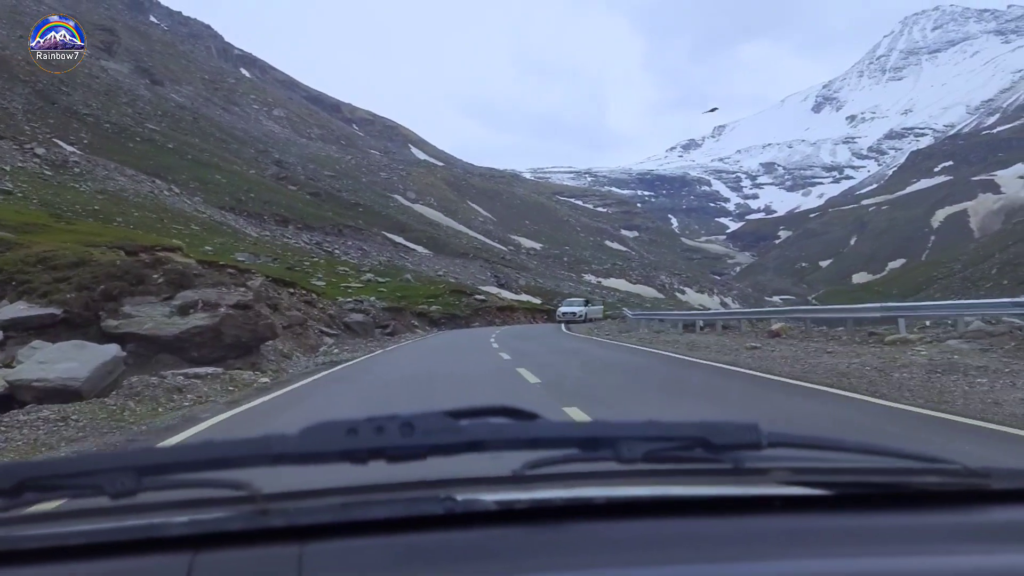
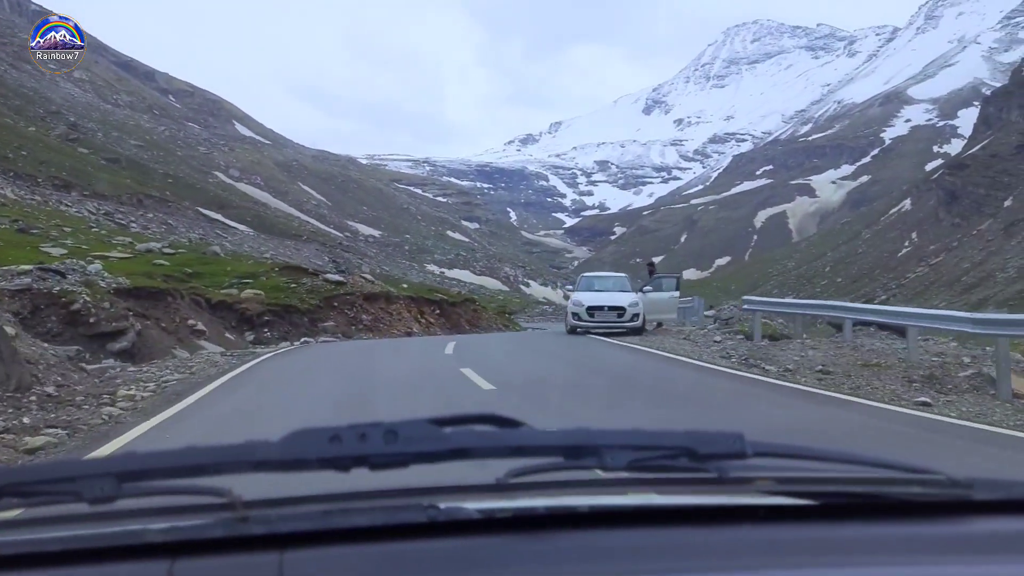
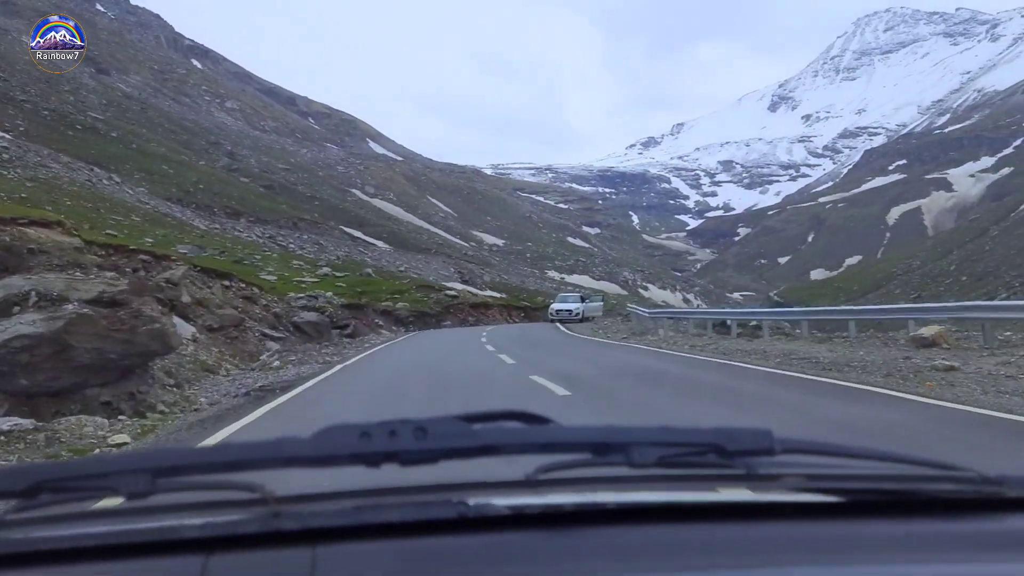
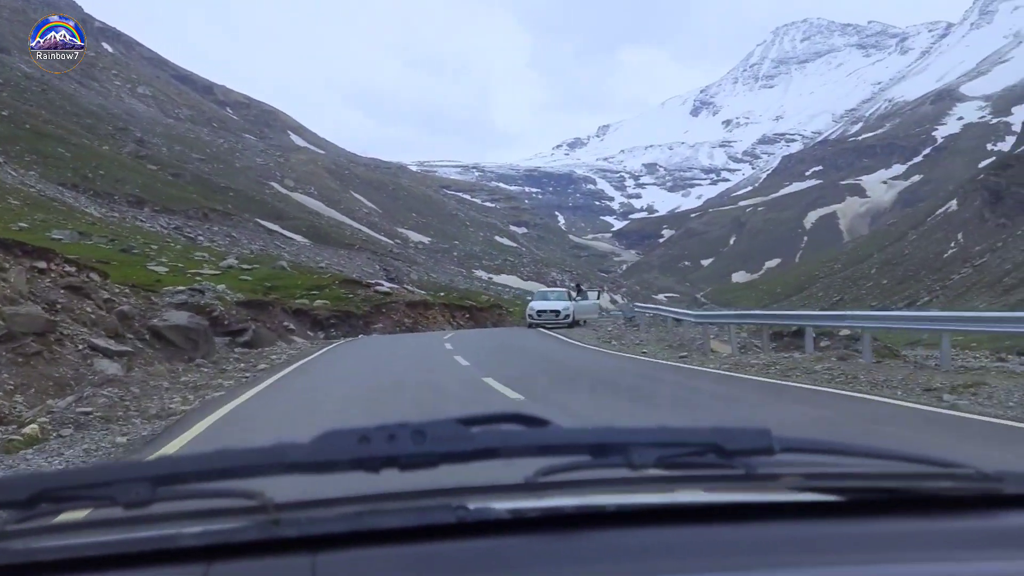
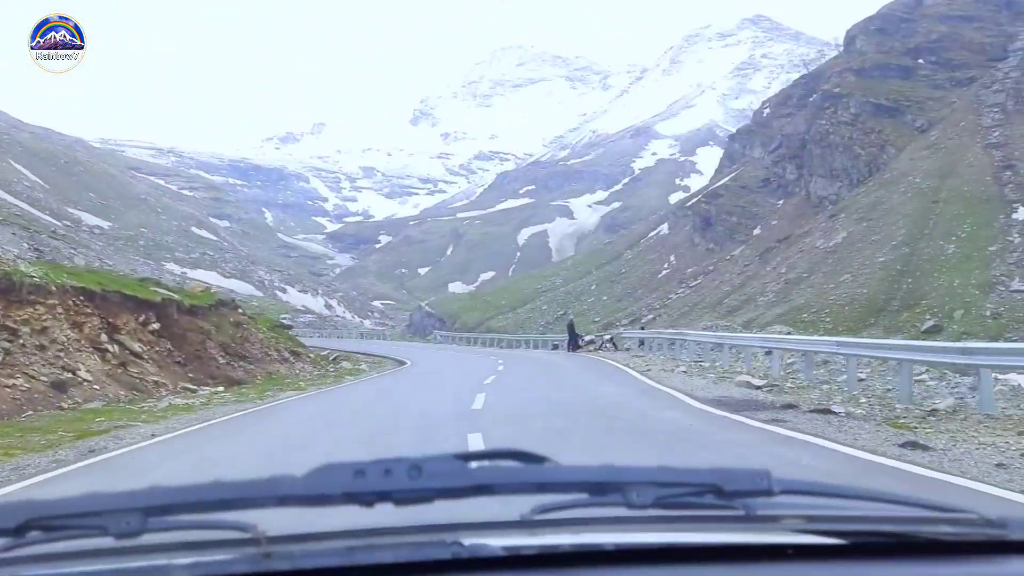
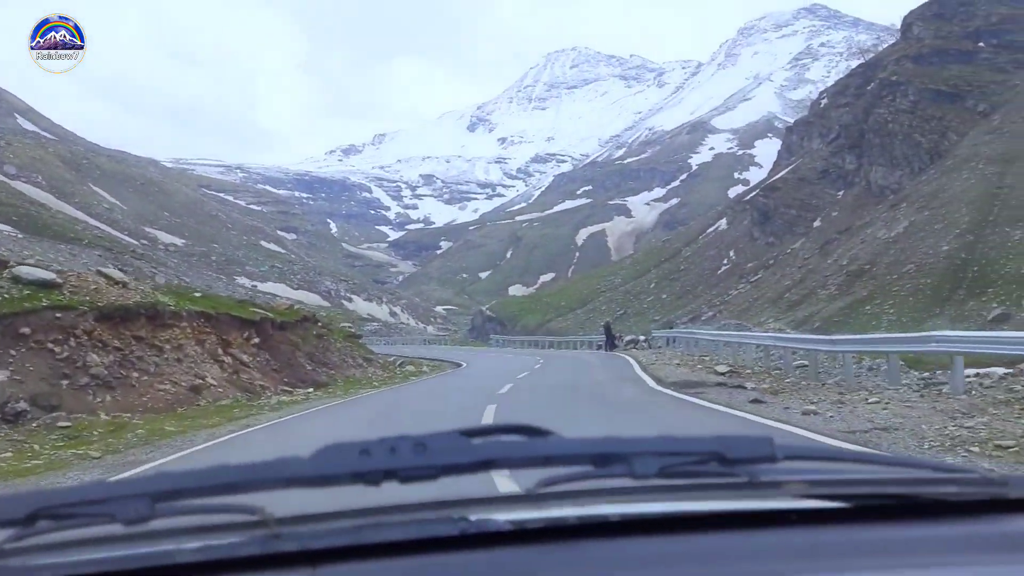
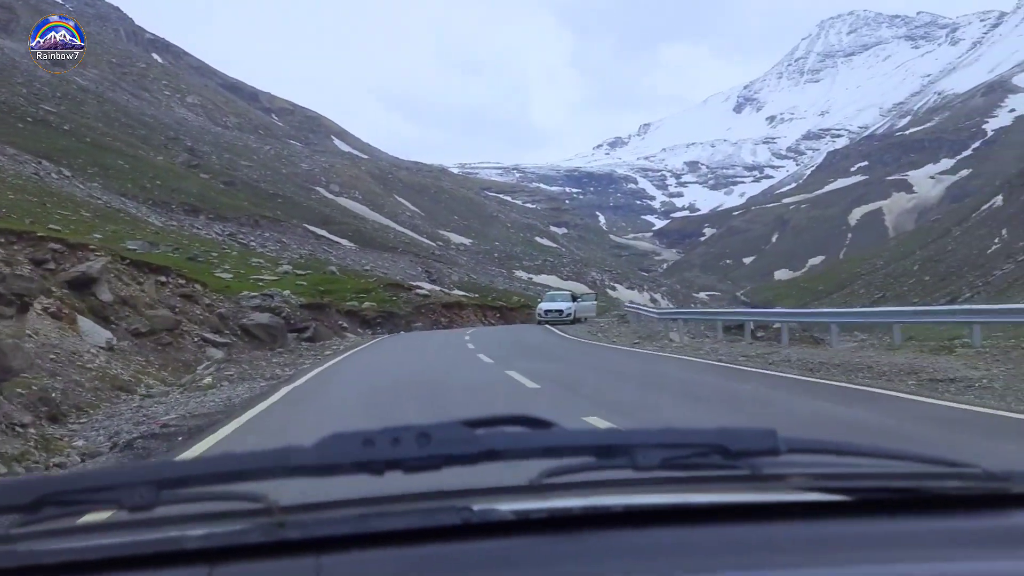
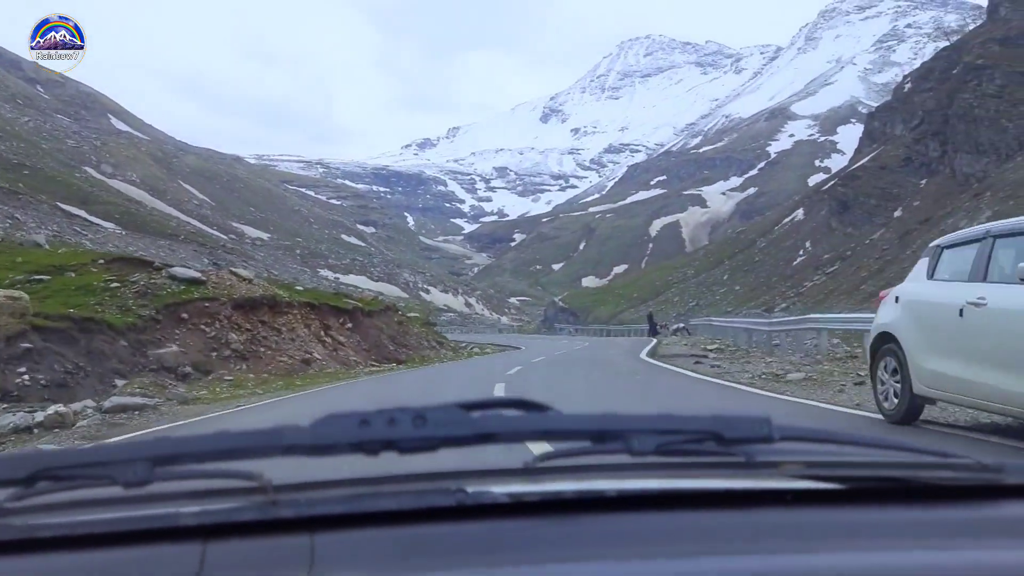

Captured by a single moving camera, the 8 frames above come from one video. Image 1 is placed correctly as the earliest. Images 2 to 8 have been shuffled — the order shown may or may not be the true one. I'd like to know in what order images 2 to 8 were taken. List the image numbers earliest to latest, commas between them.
3, 7, 4, 2, 8, 6, 5
